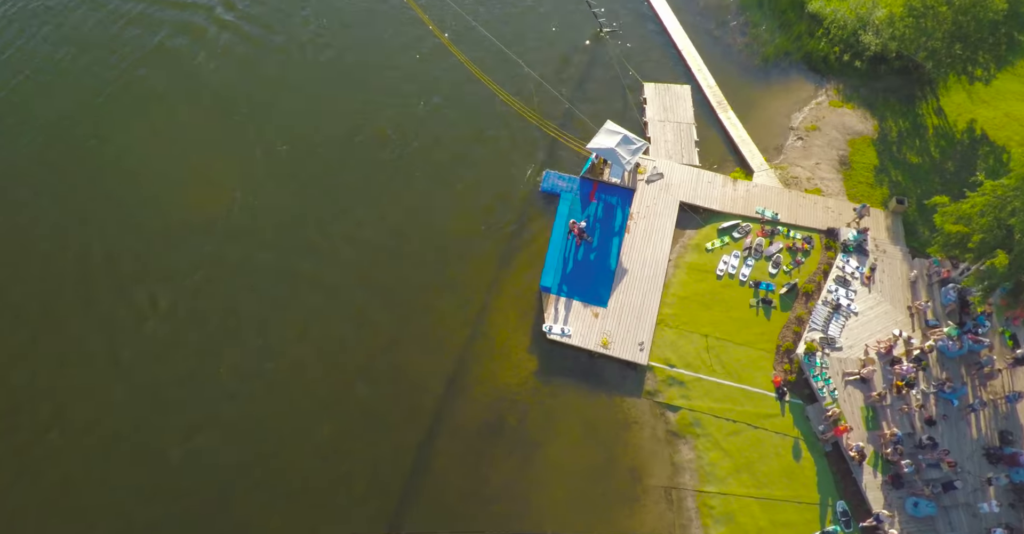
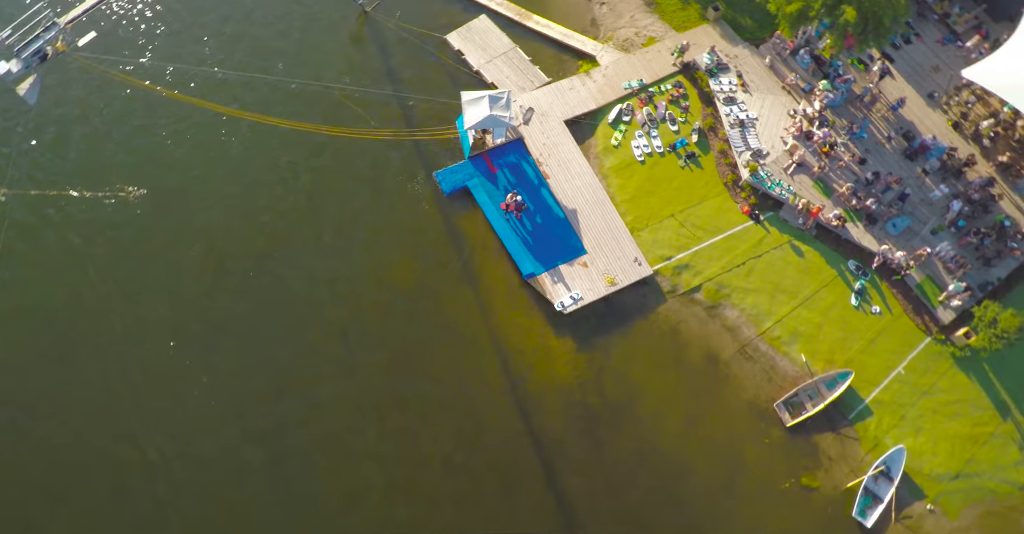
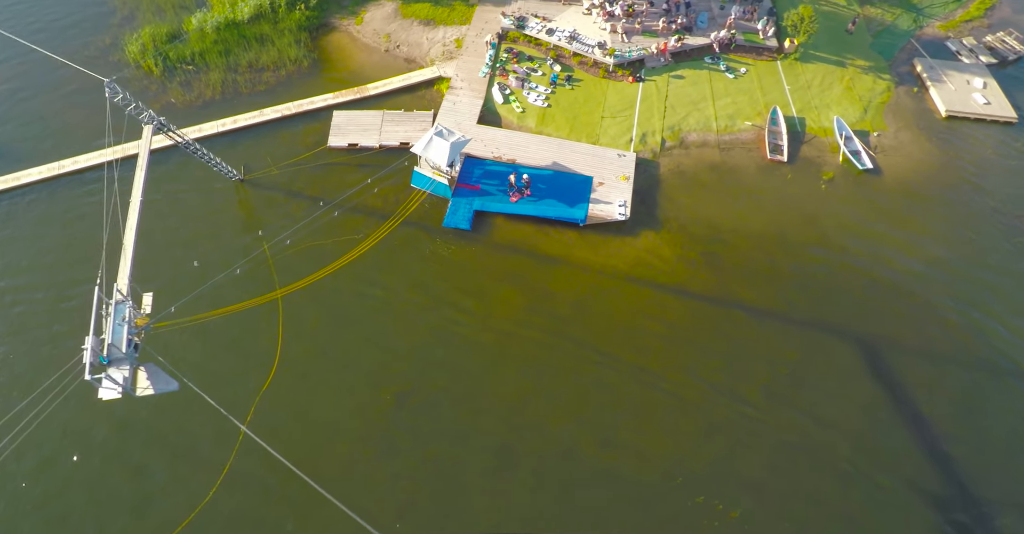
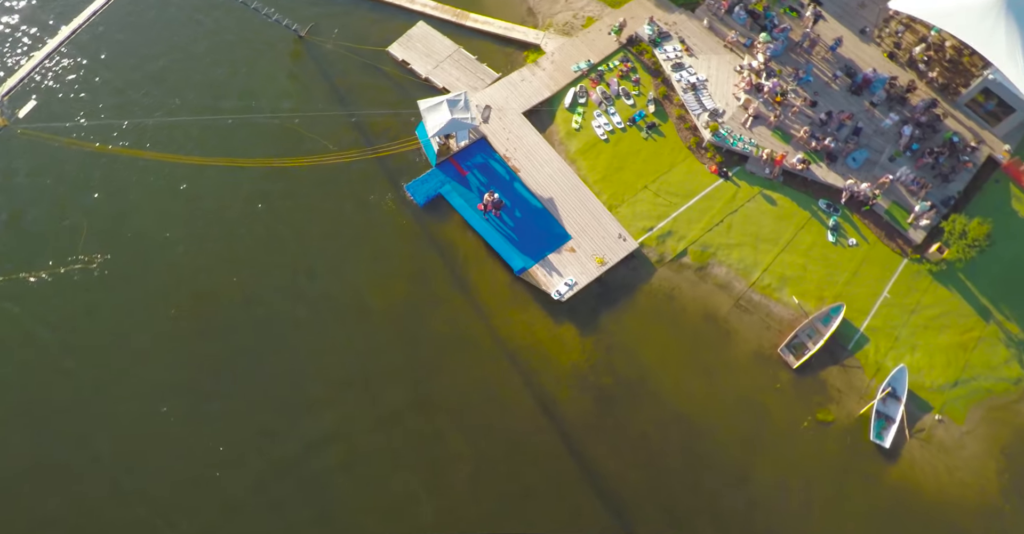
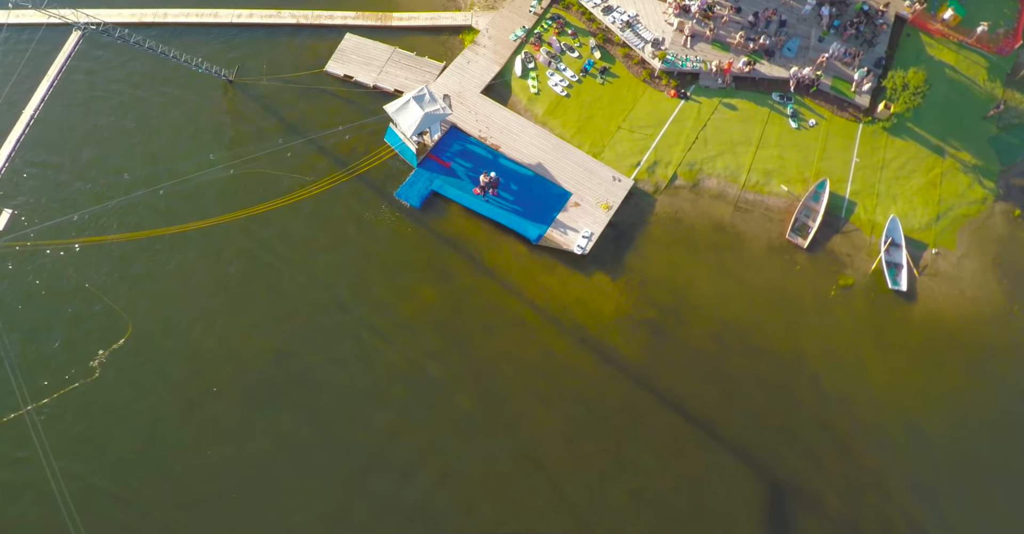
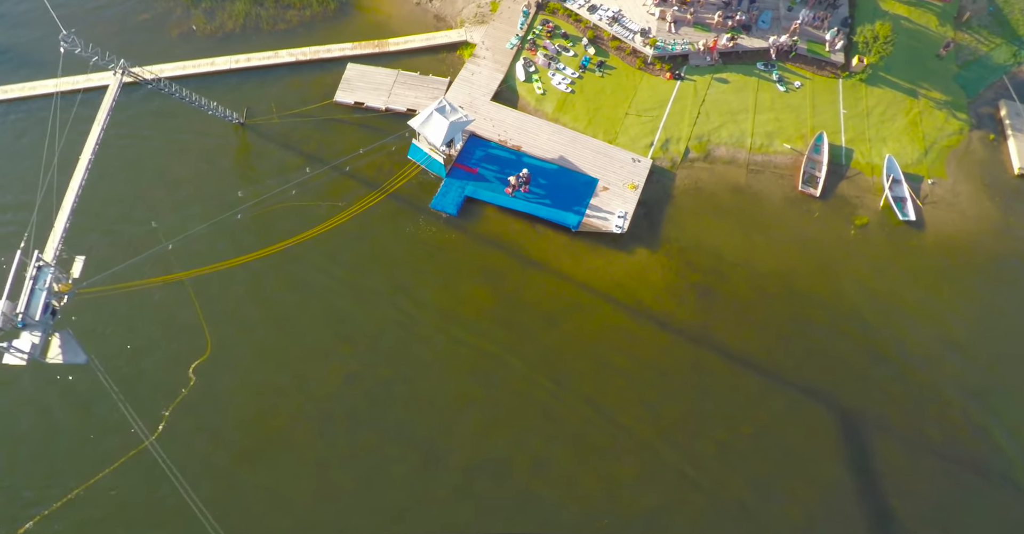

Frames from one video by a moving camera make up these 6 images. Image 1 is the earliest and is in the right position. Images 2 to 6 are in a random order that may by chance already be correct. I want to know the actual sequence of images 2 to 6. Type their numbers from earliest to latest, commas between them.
2, 4, 5, 6, 3
